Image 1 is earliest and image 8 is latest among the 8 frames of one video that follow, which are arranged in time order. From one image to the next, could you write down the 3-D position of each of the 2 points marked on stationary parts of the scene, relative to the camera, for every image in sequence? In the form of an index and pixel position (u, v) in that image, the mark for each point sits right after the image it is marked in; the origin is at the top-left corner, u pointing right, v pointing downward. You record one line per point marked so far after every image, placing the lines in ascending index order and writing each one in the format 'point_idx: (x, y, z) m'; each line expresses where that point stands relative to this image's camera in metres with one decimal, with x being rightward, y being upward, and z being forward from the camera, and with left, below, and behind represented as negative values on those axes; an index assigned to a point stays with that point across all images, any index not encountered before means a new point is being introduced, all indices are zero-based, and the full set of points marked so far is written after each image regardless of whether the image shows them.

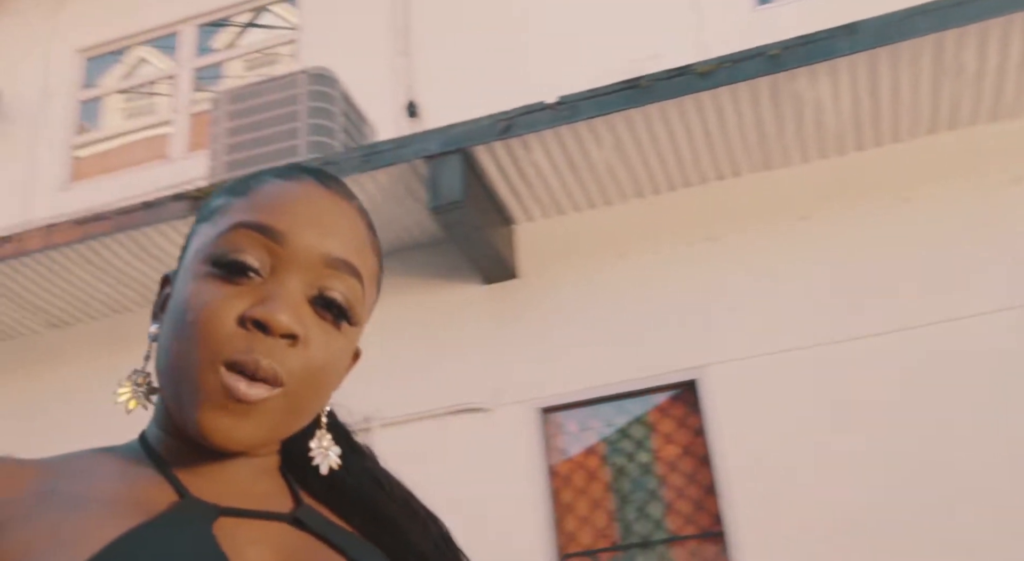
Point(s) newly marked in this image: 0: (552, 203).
0: (+0.2, +0.4, +4.5) m
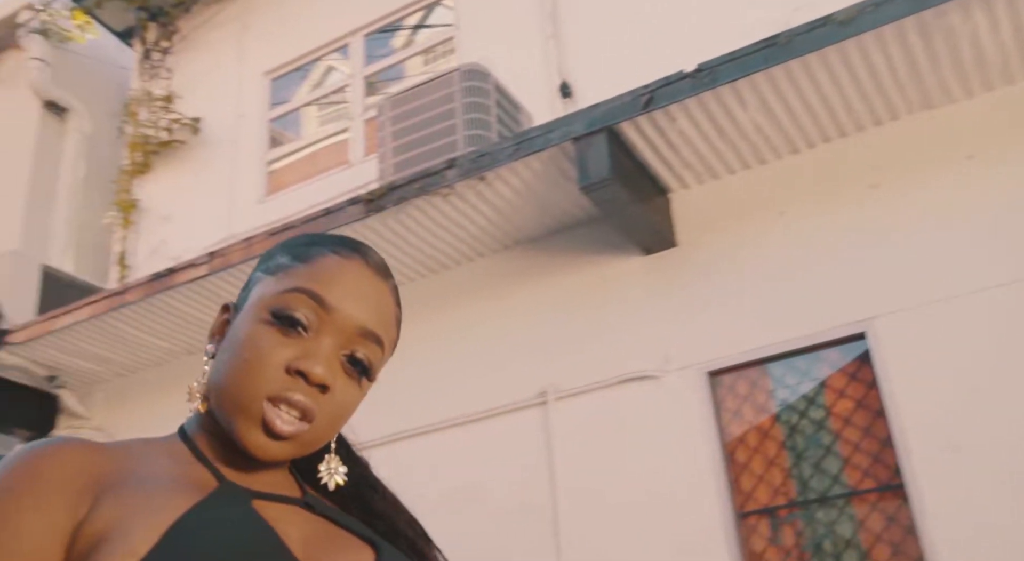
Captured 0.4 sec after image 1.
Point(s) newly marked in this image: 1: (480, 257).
0: (+1.0, +0.6, +4.5) m
1: (-0.2, +0.1, +5.2) m
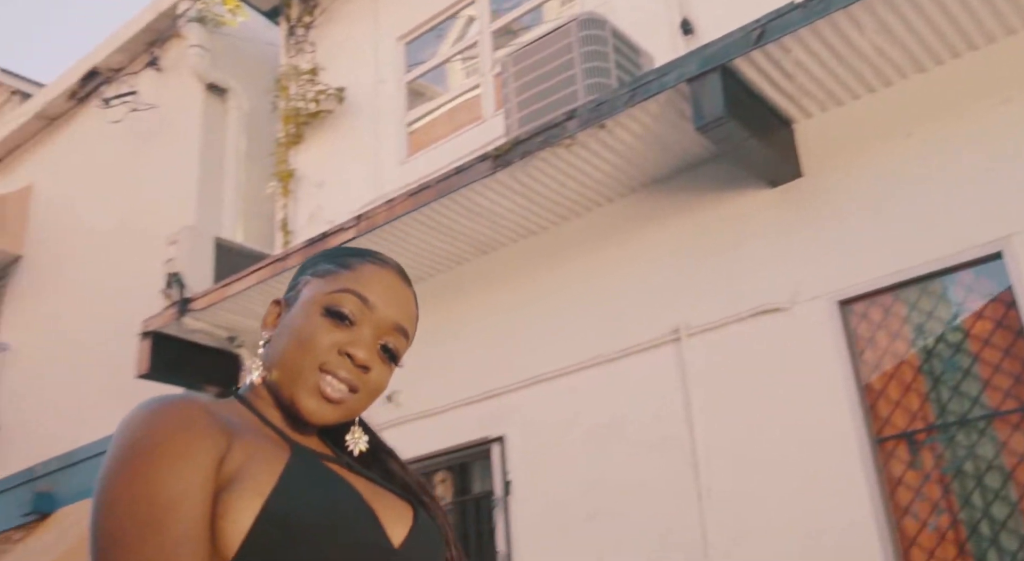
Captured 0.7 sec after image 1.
0: (+1.6, +0.9, +4.5) m
1: (+0.6, +0.5, +5.4) m
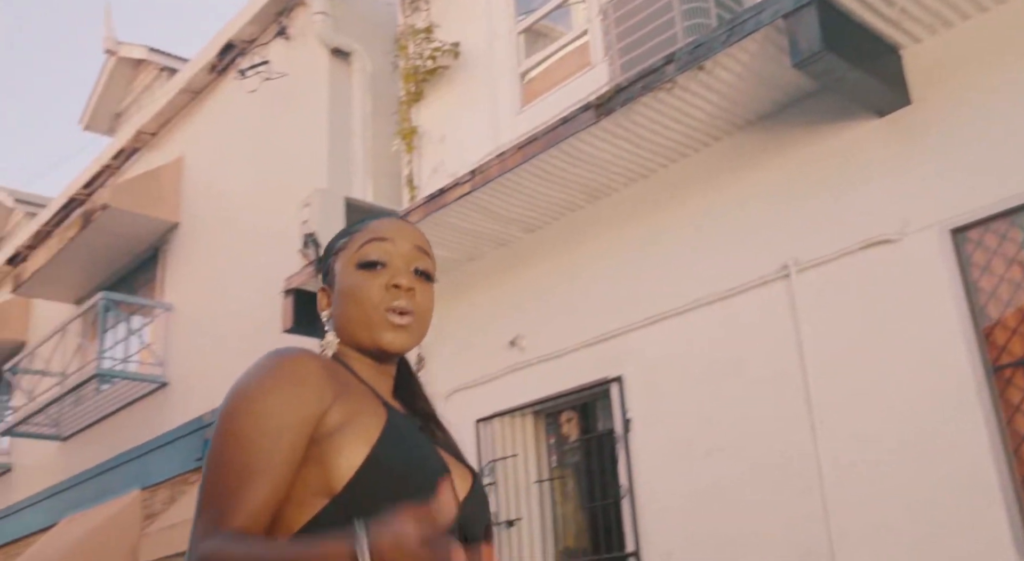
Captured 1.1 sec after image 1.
0: (+2.0, +1.2, +4.3) m
1: (+1.2, +0.8, +5.4) m
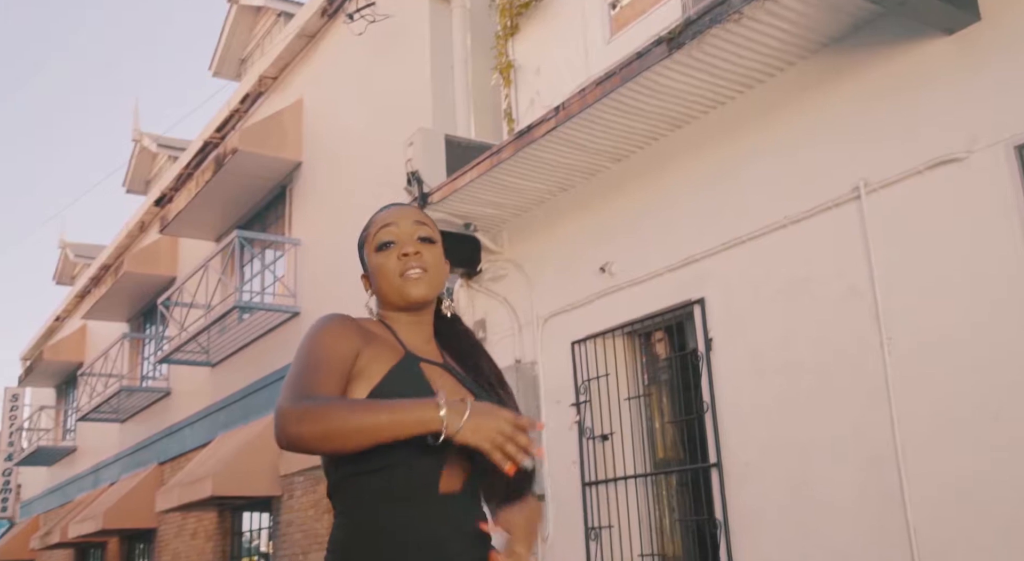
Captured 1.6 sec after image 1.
0: (+2.3, +1.6, +4.3) m
1: (+1.7, +1.3, +5.5) m
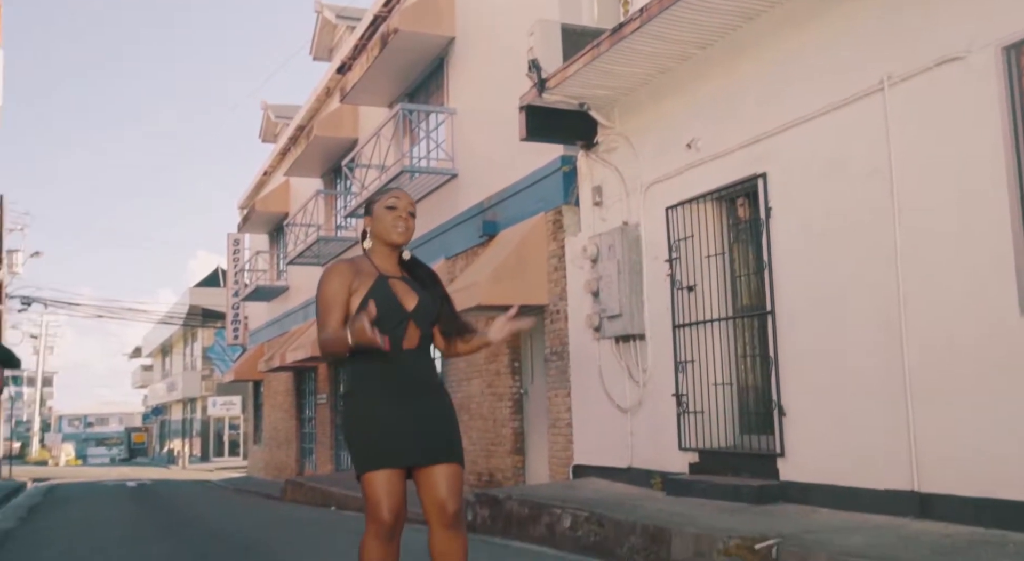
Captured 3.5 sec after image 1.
0: (+2.6, +2.3, +4.8) m
1: (+2.2, +2.1, +6.1) m
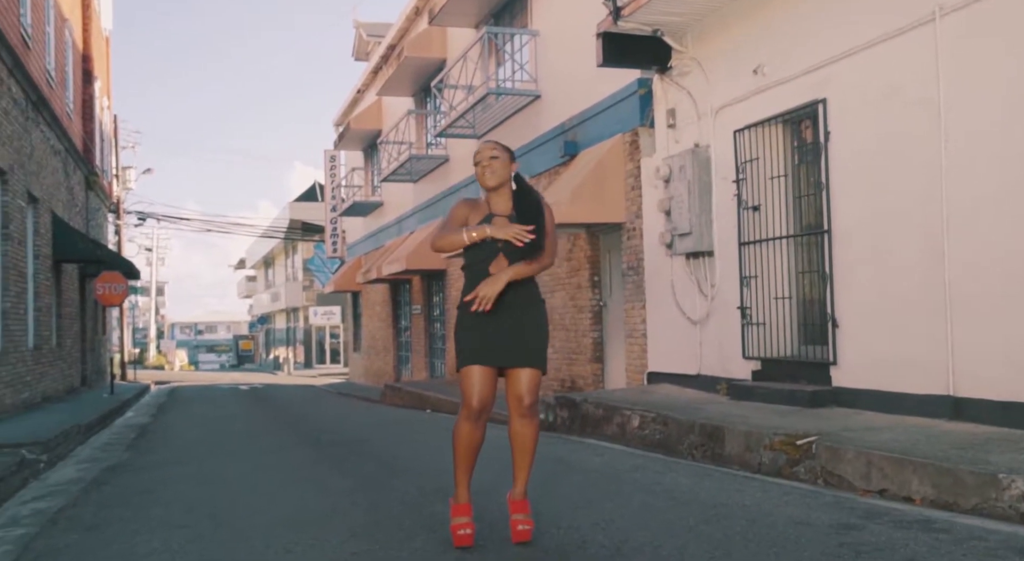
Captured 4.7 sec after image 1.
0: (+3.0, +2.7, +5.0) m
1: (+2.7, +2.7, +6.4) m
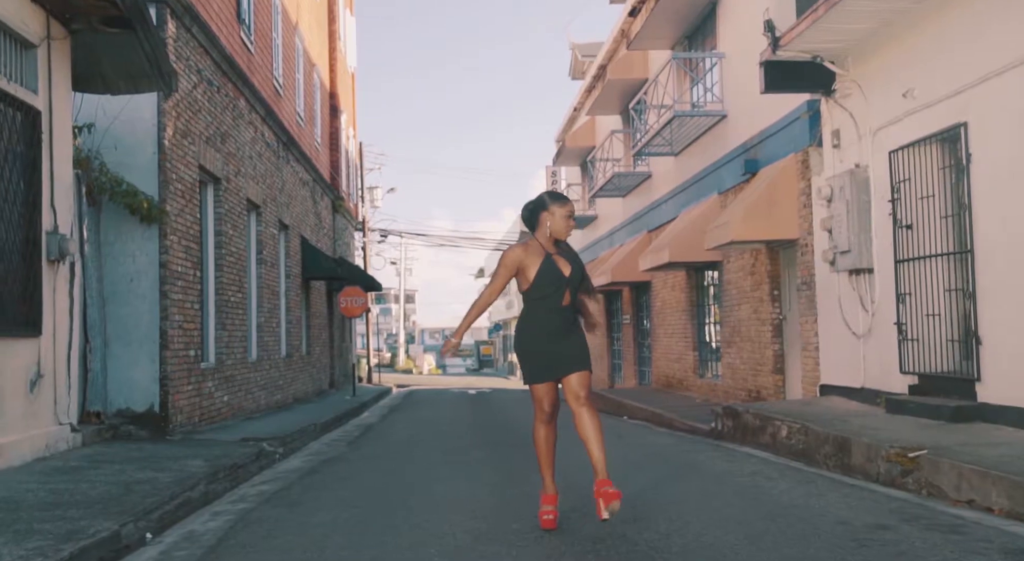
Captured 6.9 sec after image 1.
0: (+3.5, +2.5, +5.1) m
1: (+3.6, +2.5, +6.5) m
